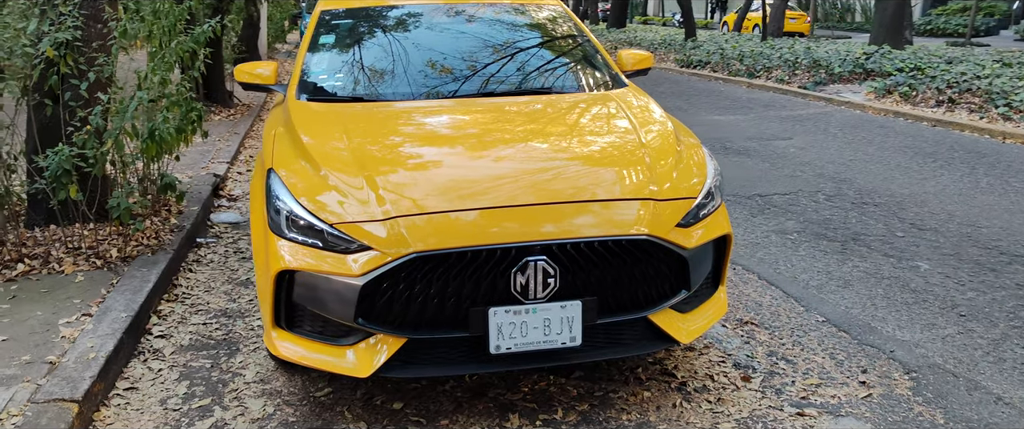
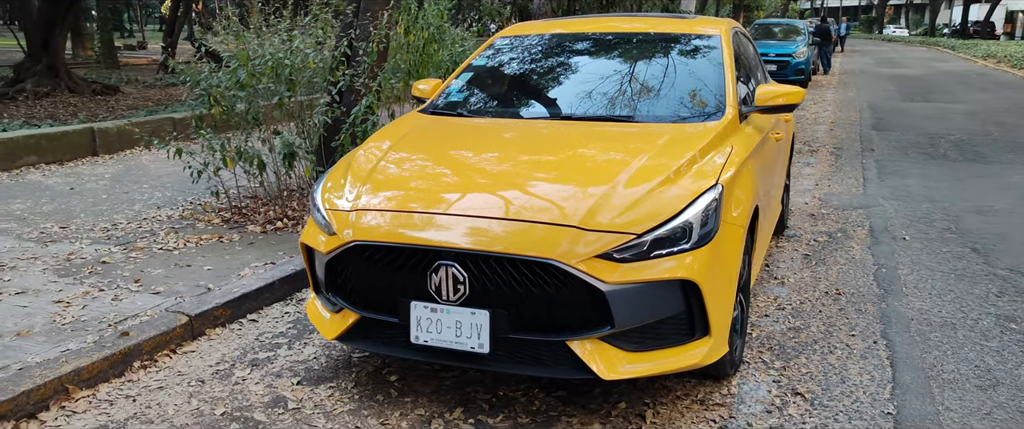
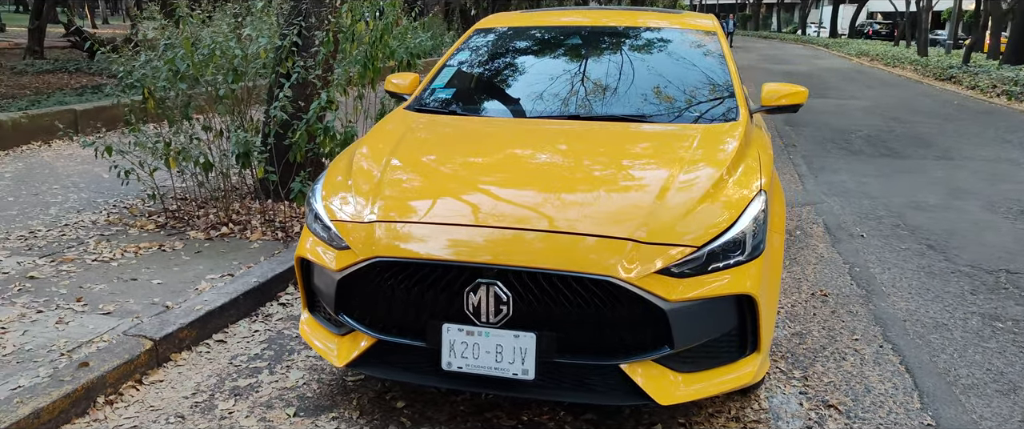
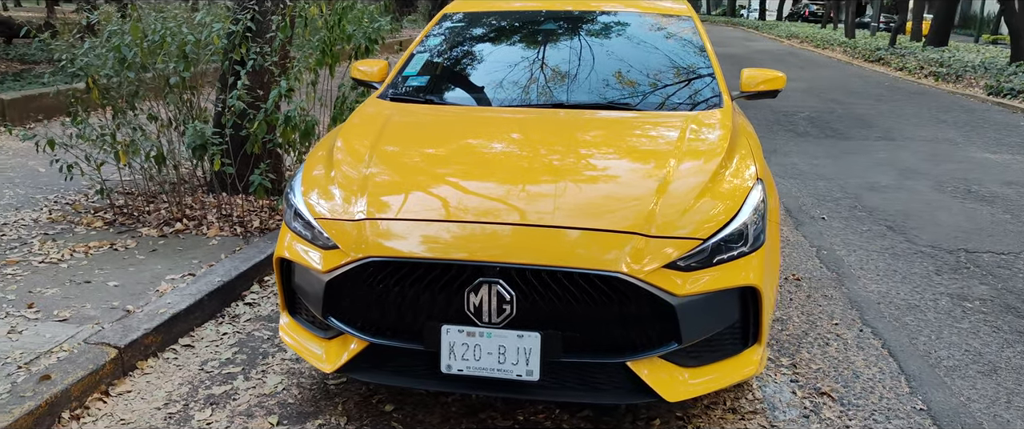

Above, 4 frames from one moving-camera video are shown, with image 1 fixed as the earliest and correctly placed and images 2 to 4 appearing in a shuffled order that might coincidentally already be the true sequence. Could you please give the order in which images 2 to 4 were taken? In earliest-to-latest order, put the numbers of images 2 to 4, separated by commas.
4, 3, 2
